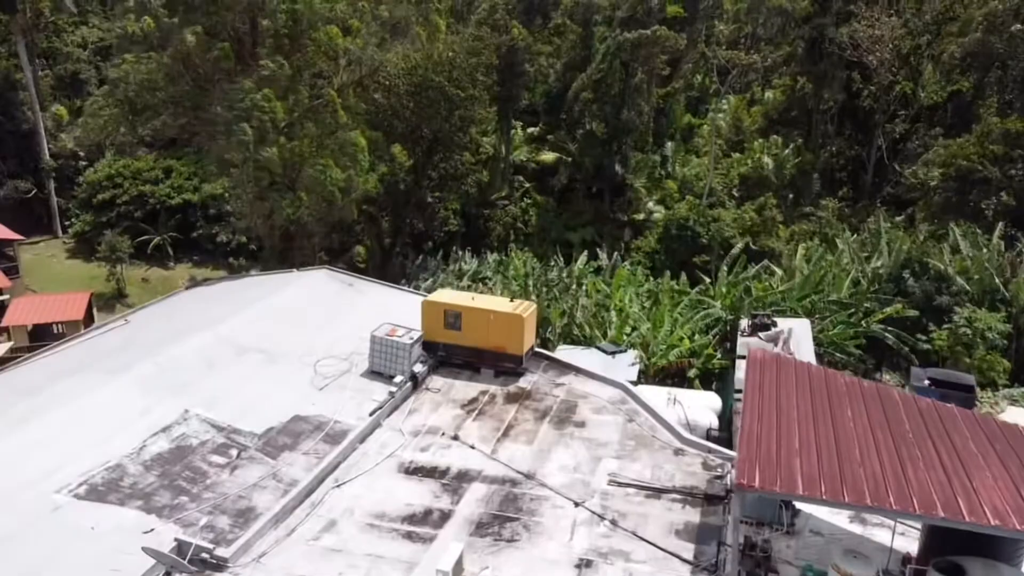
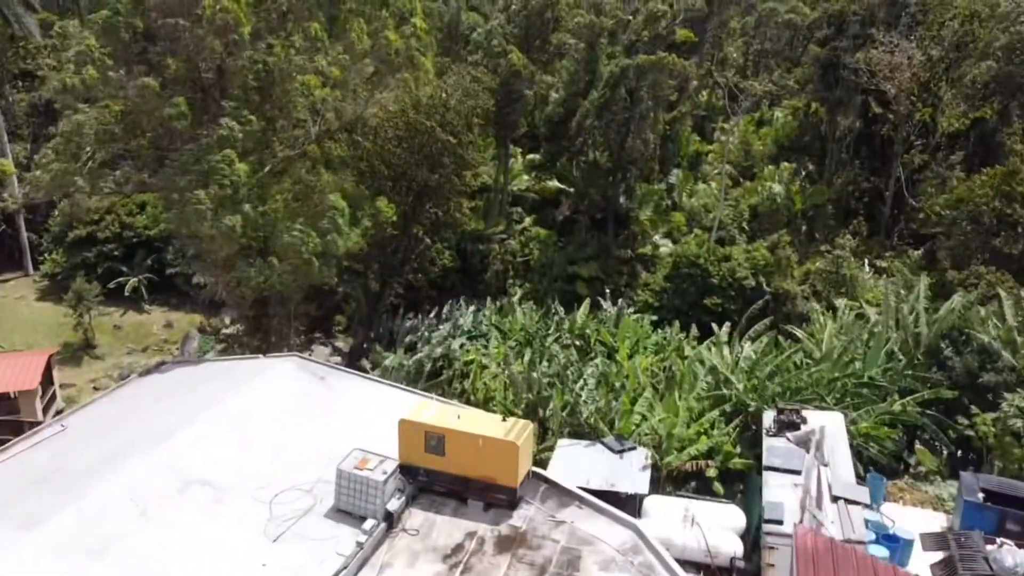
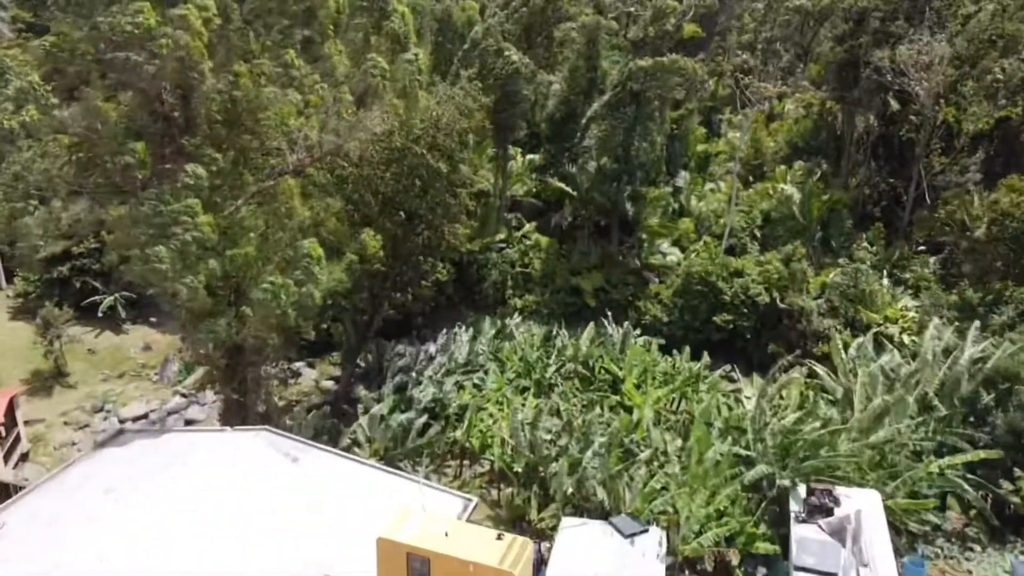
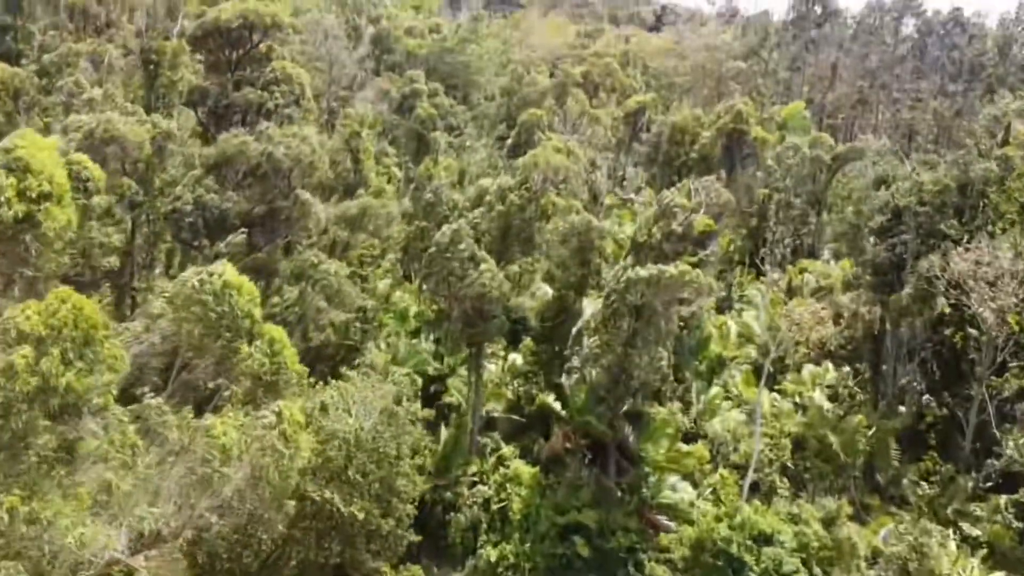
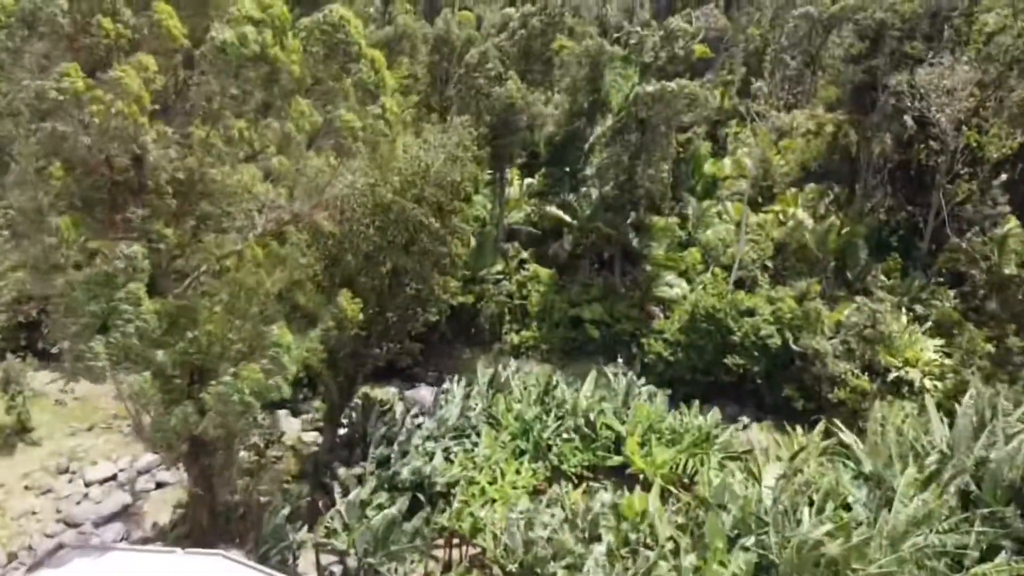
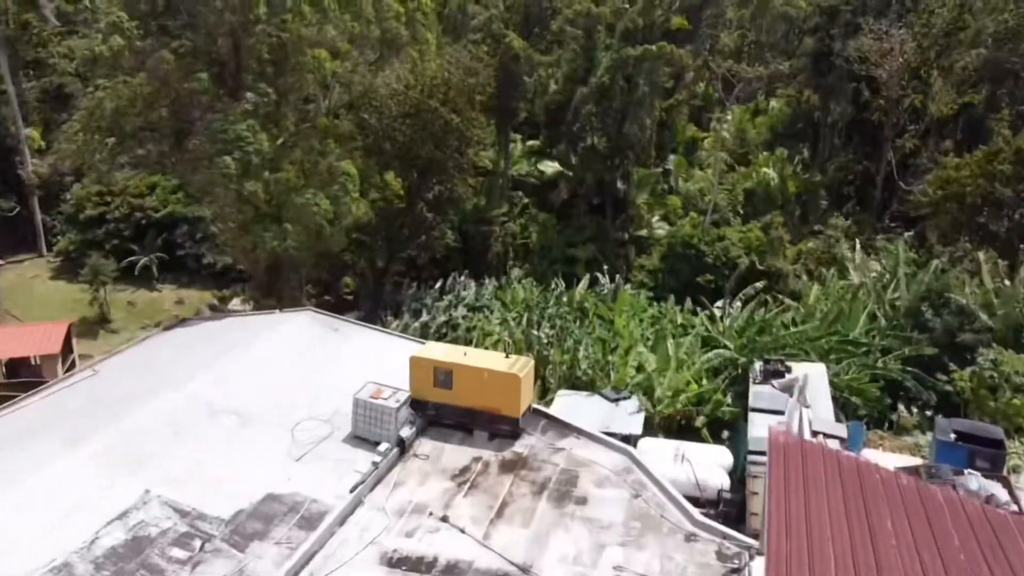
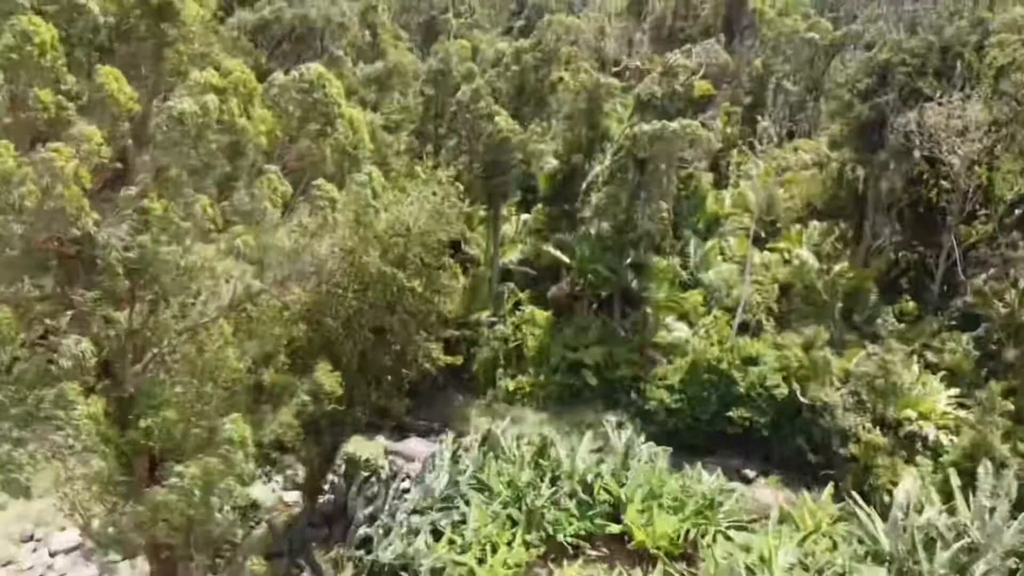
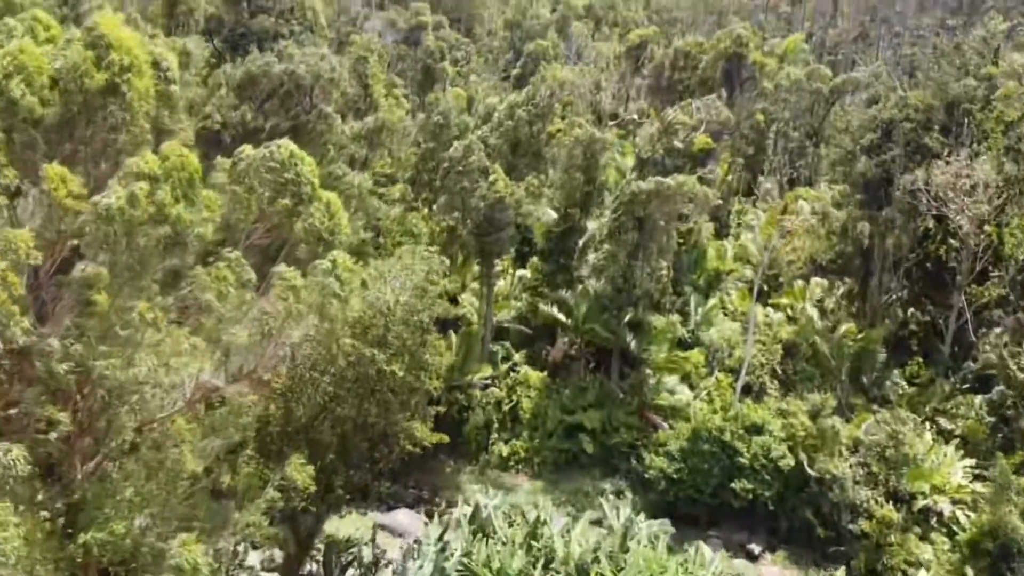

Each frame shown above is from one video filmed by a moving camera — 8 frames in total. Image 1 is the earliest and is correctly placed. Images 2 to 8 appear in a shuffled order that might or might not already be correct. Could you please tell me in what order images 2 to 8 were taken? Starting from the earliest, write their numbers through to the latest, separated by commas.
6, 2, 3, 5, 7, 8, 4
